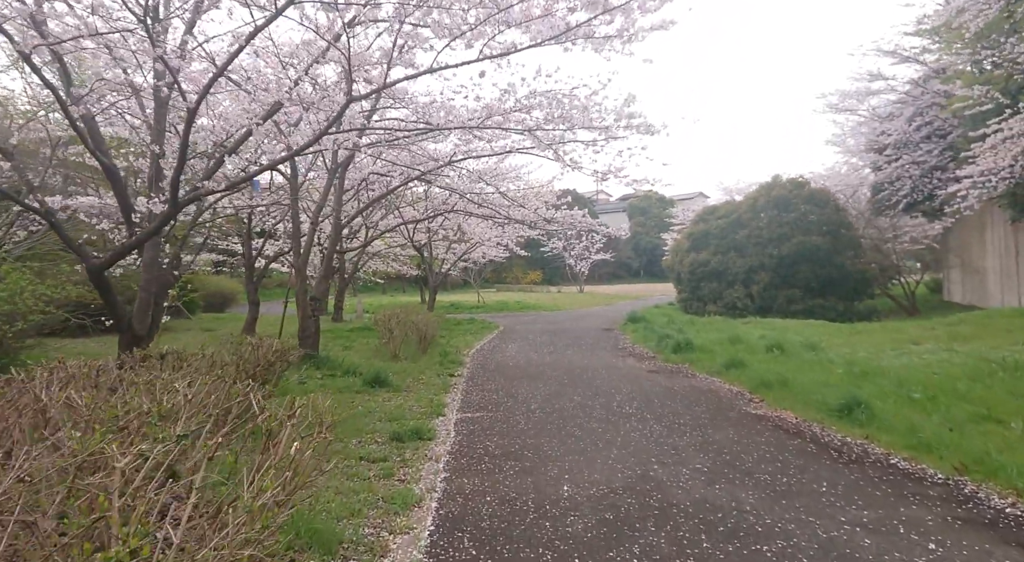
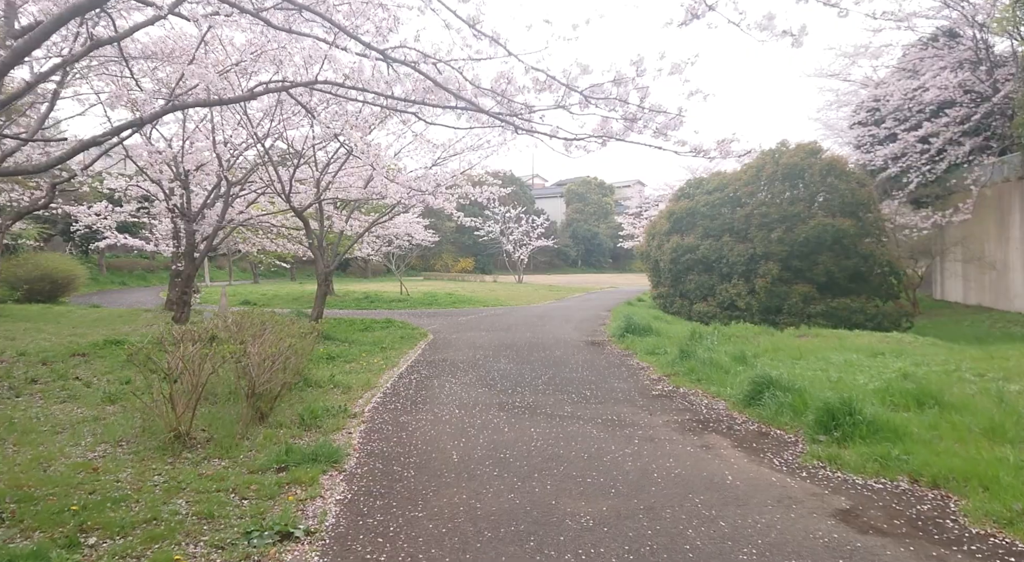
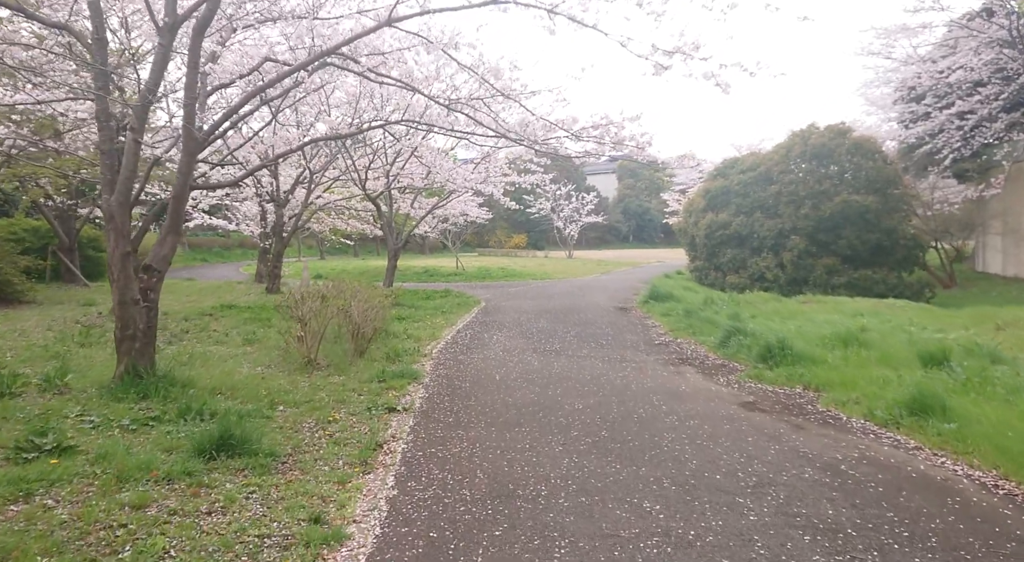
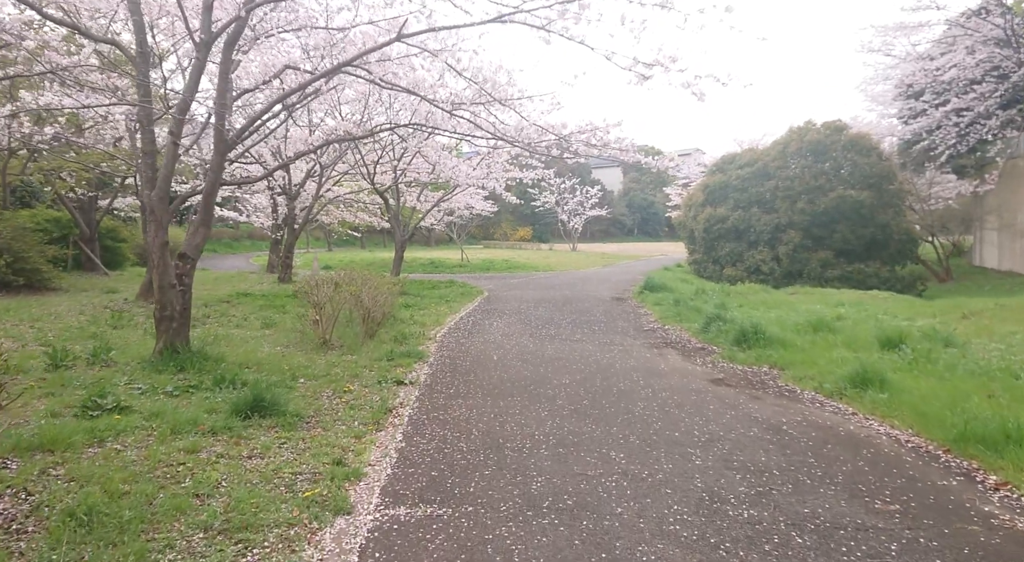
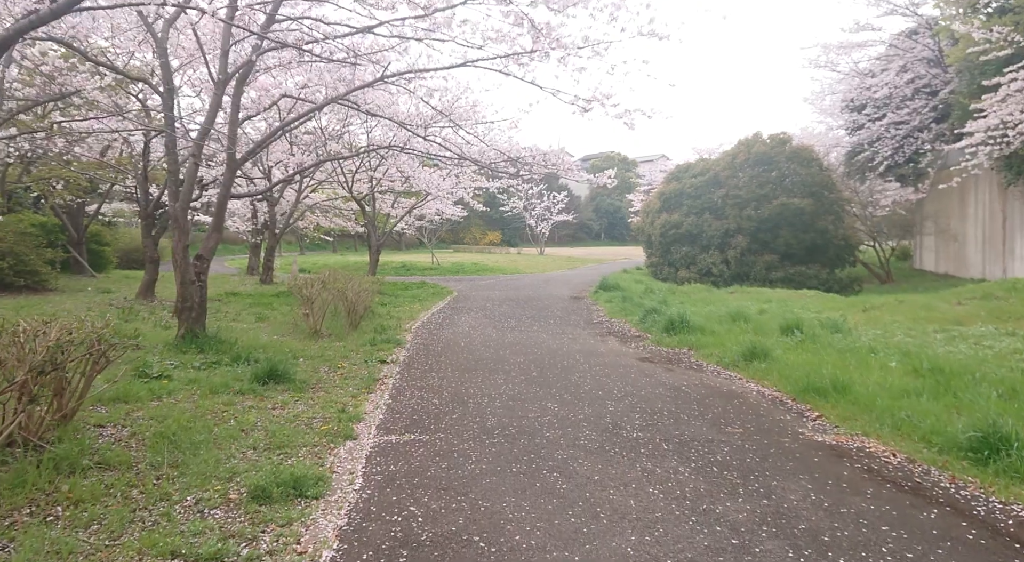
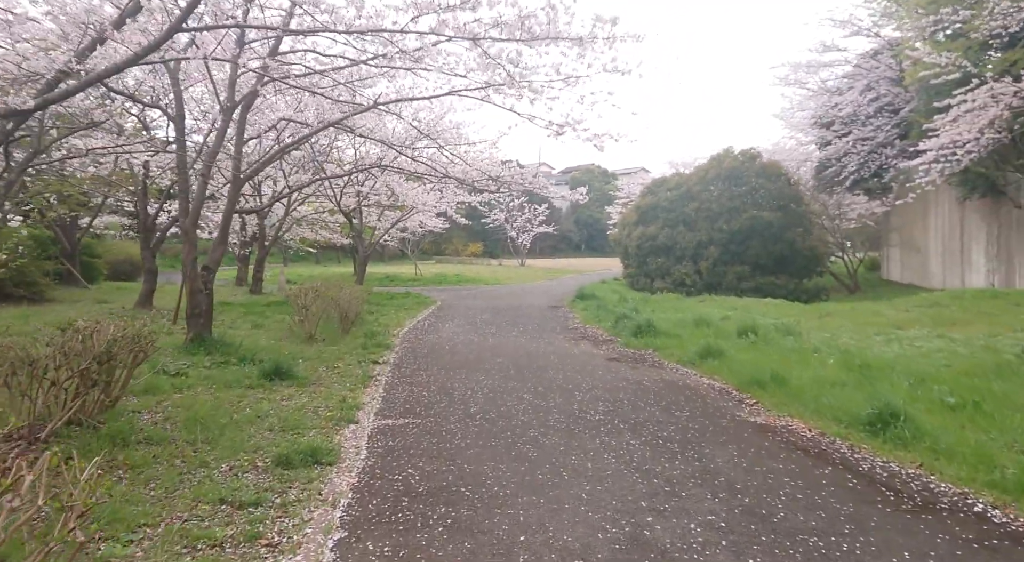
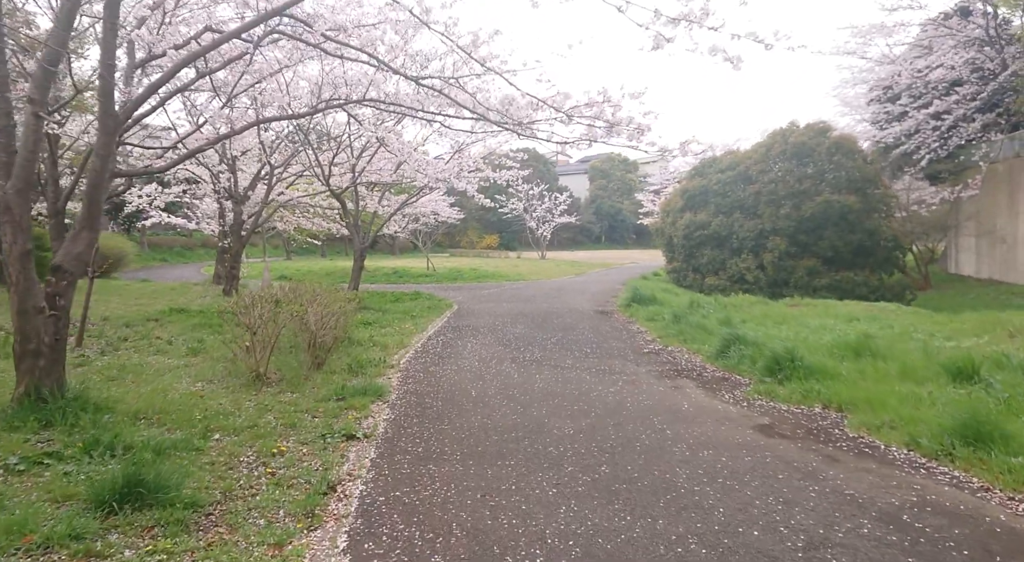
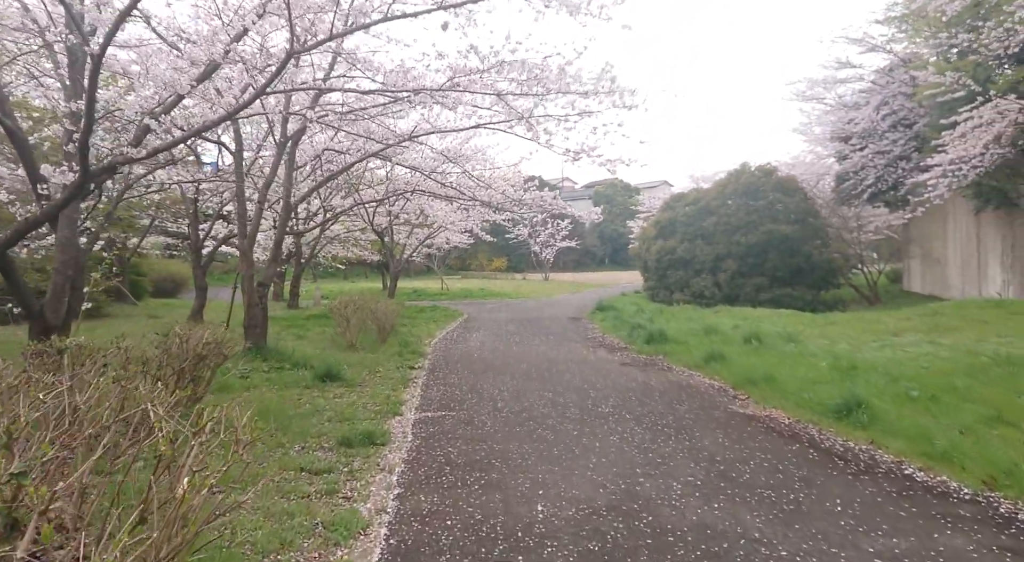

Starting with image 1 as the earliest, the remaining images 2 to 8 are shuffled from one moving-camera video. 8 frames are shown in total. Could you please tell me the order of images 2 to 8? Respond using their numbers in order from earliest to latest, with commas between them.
8, 6, 5, 4, 3, 7, 2
